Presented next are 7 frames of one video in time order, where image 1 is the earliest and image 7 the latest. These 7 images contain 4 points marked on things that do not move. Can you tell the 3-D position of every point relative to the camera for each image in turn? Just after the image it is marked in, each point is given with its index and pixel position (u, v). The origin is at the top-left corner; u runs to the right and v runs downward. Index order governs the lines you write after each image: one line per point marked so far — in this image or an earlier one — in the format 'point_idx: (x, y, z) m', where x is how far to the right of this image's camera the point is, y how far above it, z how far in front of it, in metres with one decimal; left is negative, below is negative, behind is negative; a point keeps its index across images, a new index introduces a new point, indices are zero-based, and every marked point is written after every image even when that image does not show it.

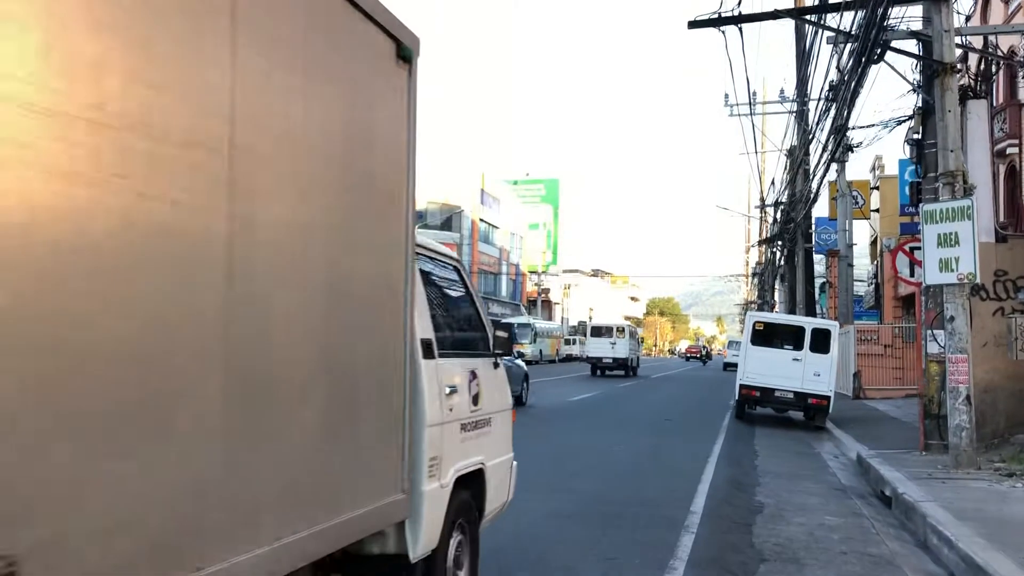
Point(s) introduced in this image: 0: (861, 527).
0: (+3.3, -2.2, +8.0) m
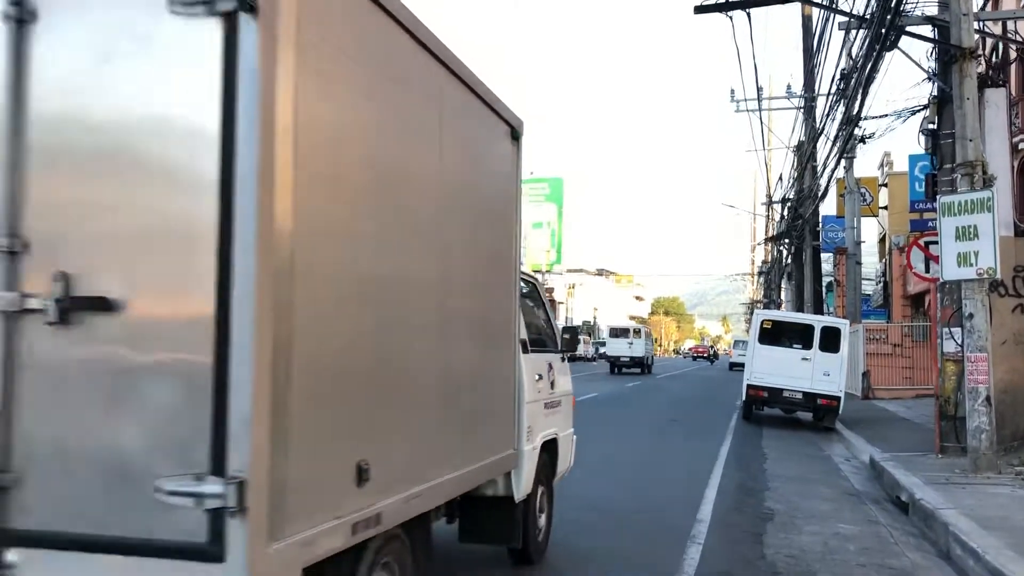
0: (+3.2, -2.2, +7.6) m
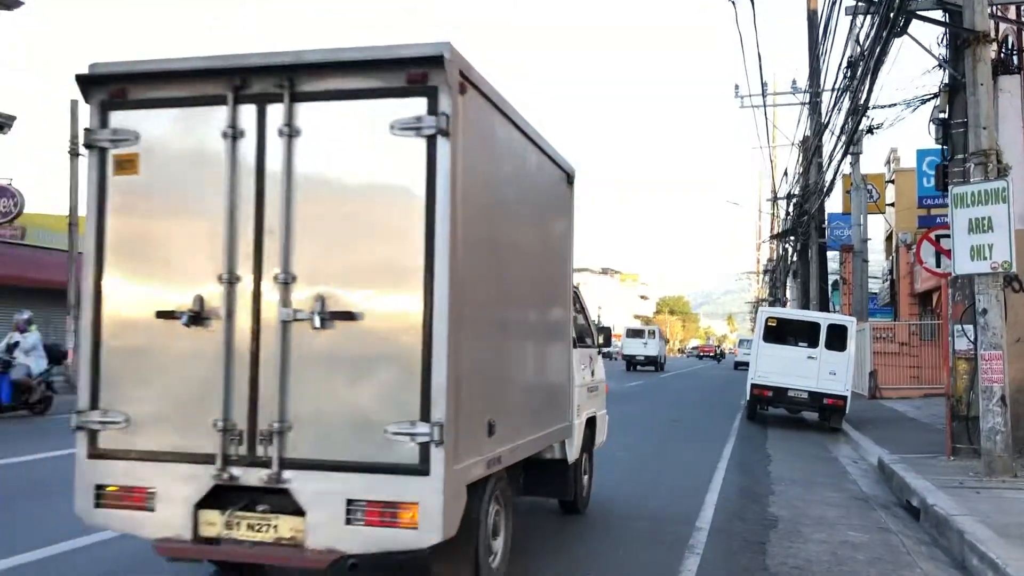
0: (+3.1, -2.1, +7.1) m
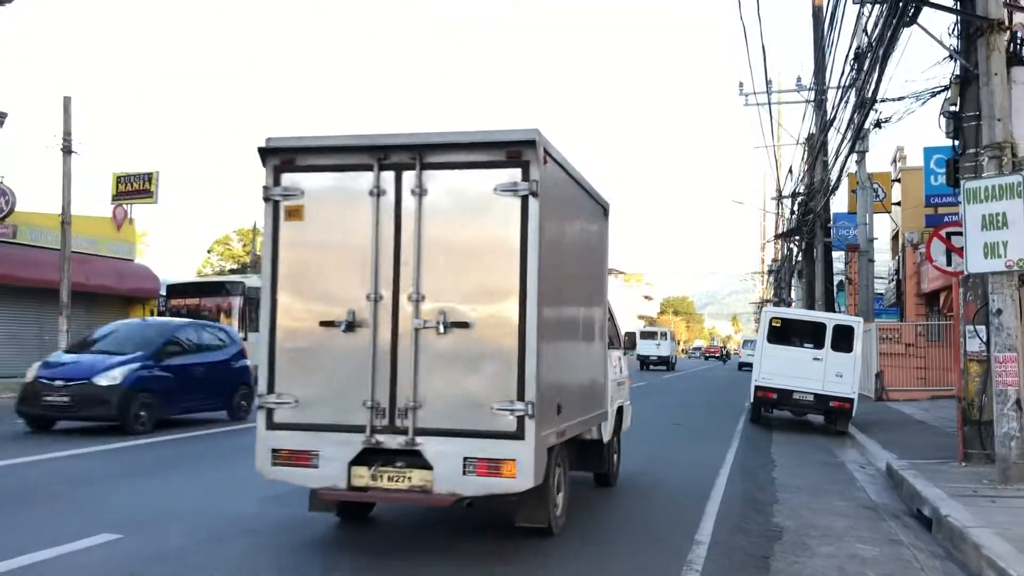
0: (+3.0, -2.1, +6.7) m
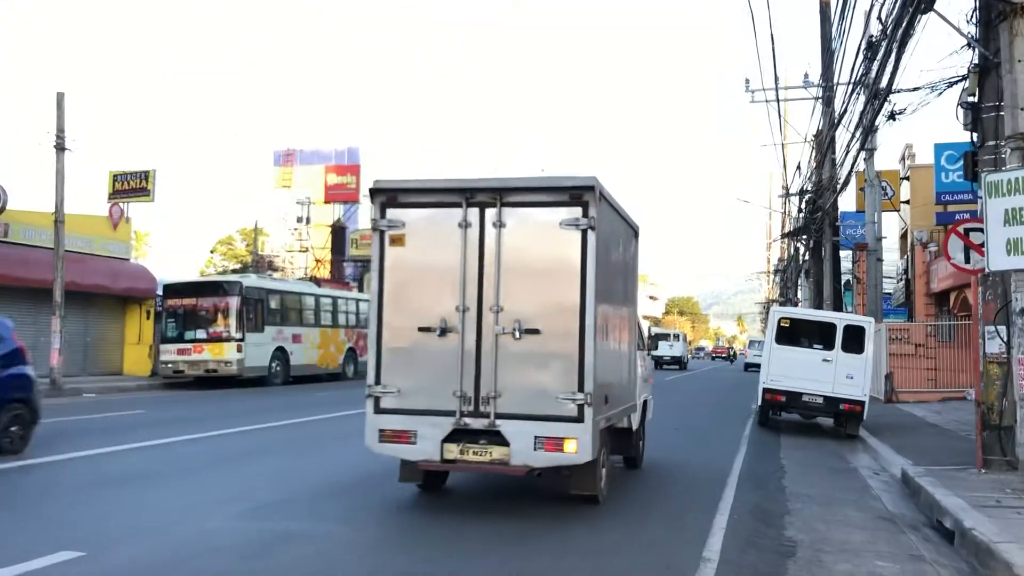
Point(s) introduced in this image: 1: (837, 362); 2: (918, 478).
0: (+3.0, -2.1, +6.2) m
1: (+6.1, -1.4, +16.1) m
2: (+4.8, -2.2, +10.1) m
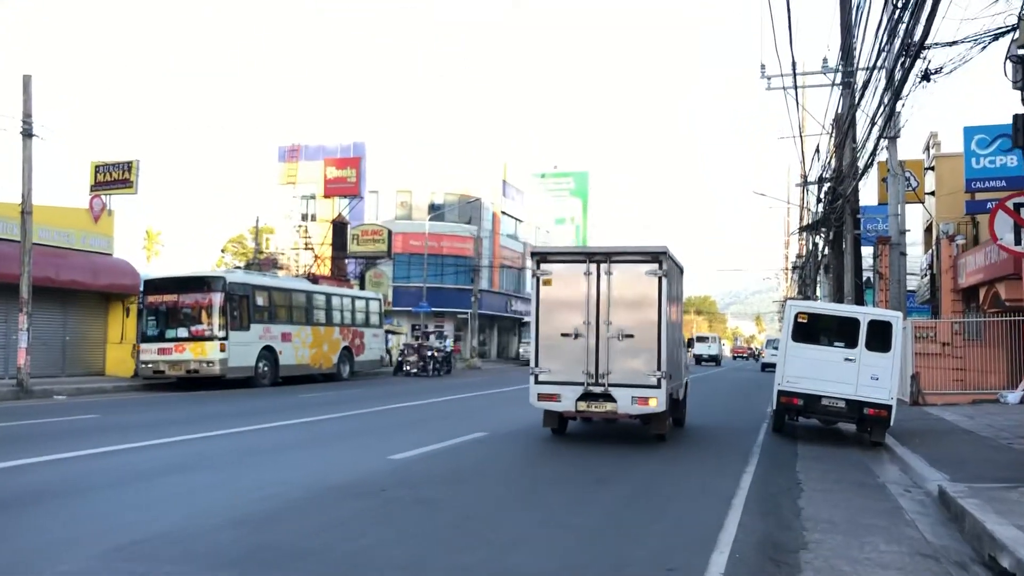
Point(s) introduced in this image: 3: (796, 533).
0: (+2.6, -1.9, +4.7) m
1: (+5.9, -1.2, +14.5) m
2: (+4.4, -2.1, +8.5) m
3: (+2.5, -2.1, +7.3) m
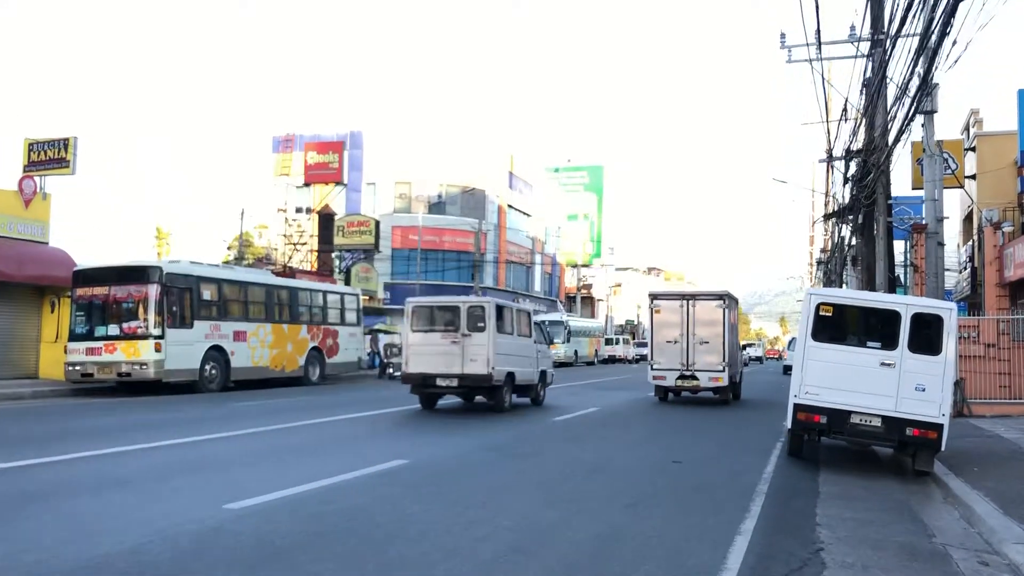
0: (+1.5, -1.7, +1.5) m
1: (+5.1, -1.0, +11.2) m
2: (+3.5, -1.9, +5.3) m
3: (+1.5, -1.8, +4.1) m
